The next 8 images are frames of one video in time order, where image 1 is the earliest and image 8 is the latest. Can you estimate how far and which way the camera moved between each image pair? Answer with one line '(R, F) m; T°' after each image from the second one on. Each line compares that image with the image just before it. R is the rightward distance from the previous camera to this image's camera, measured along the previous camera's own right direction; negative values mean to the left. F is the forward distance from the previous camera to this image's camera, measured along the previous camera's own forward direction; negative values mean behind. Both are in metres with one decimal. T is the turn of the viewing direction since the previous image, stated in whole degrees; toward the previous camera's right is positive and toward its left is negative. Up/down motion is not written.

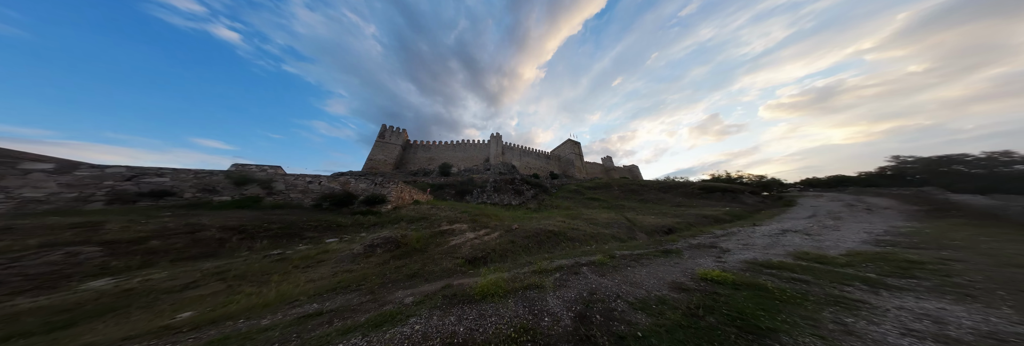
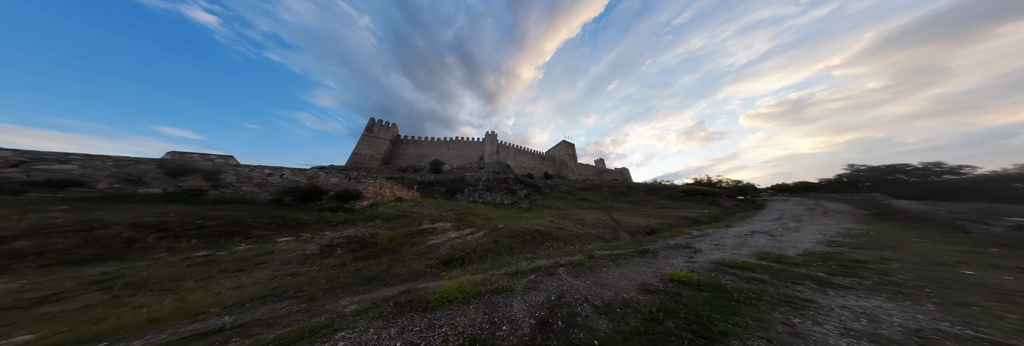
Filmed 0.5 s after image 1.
(+0.4, +0.1) m; +3°
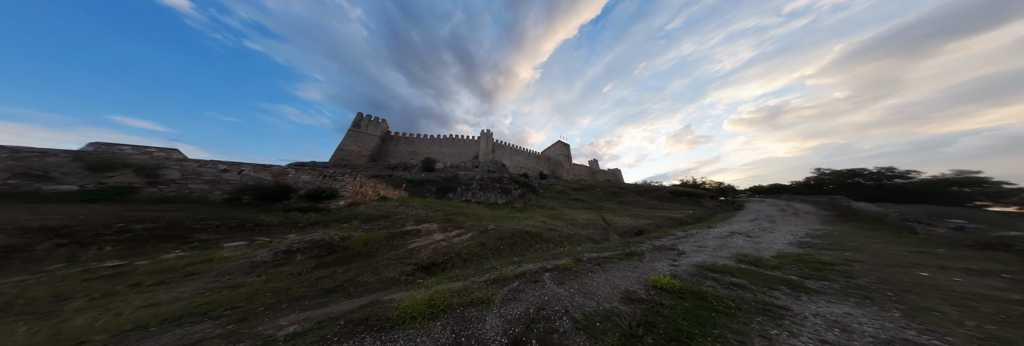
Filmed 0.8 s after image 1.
(+0.3, +0.2) m; +2°
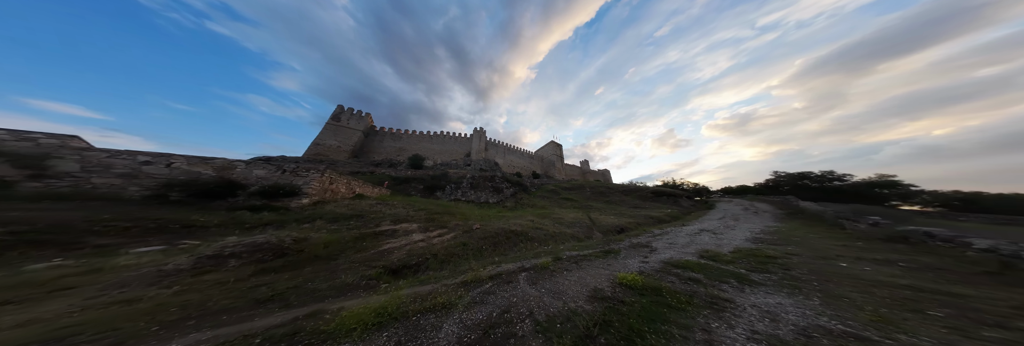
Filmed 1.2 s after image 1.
(+0.4, 0.0) m; +4°
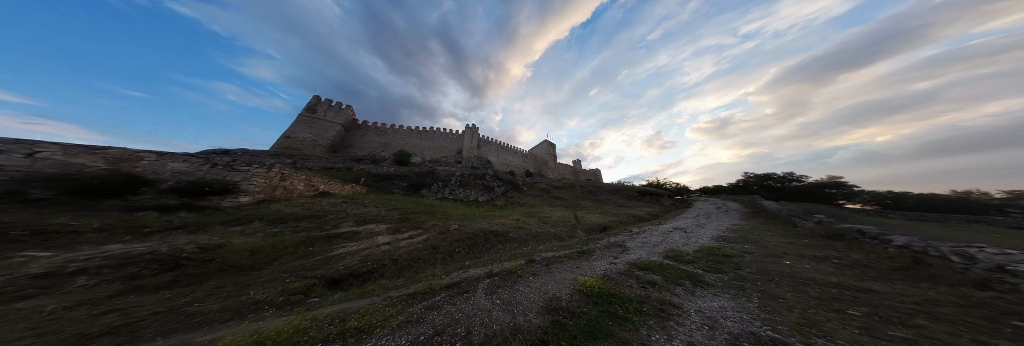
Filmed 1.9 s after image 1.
(+0.8, +0.2) m; +3°
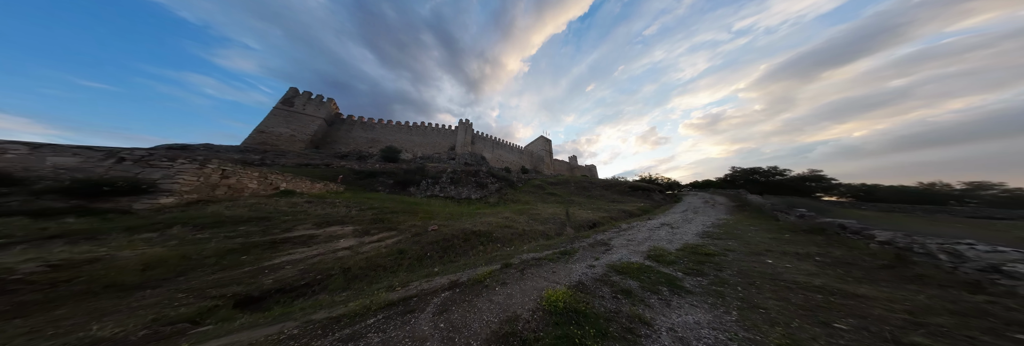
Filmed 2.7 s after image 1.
(+0.9, +0.5) m; +2°
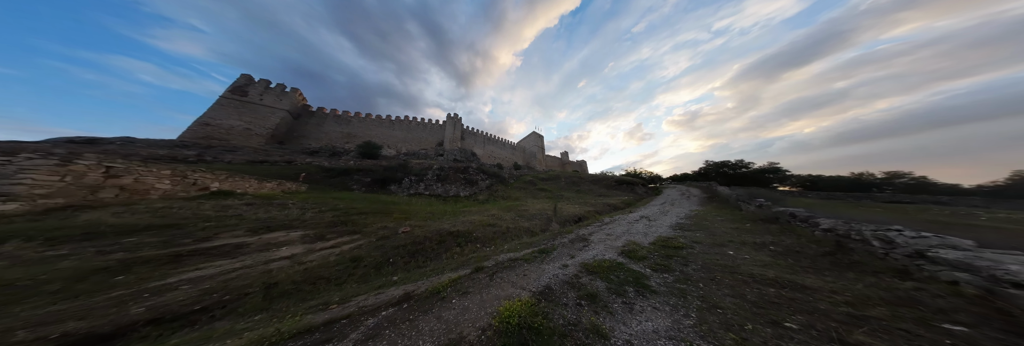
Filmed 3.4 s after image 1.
(+0.7, +0.4) m; +4°
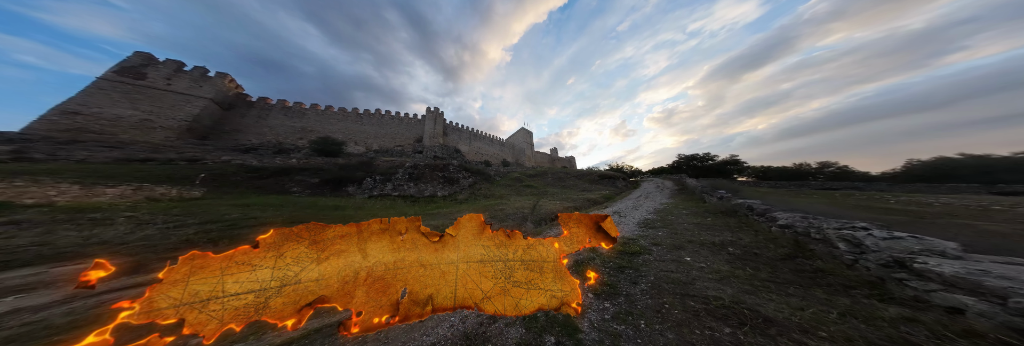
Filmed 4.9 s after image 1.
(+2.2, +1.3) m; +4°
